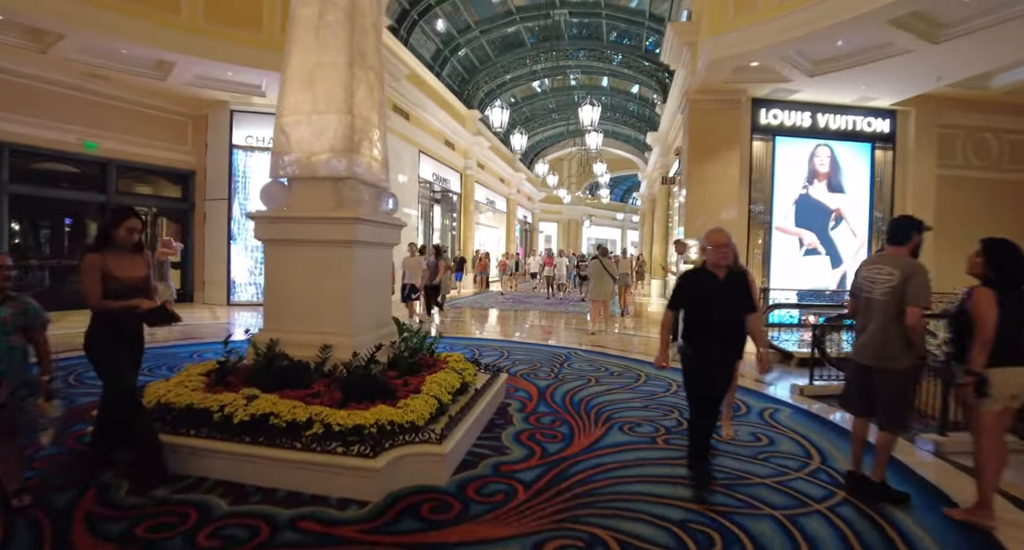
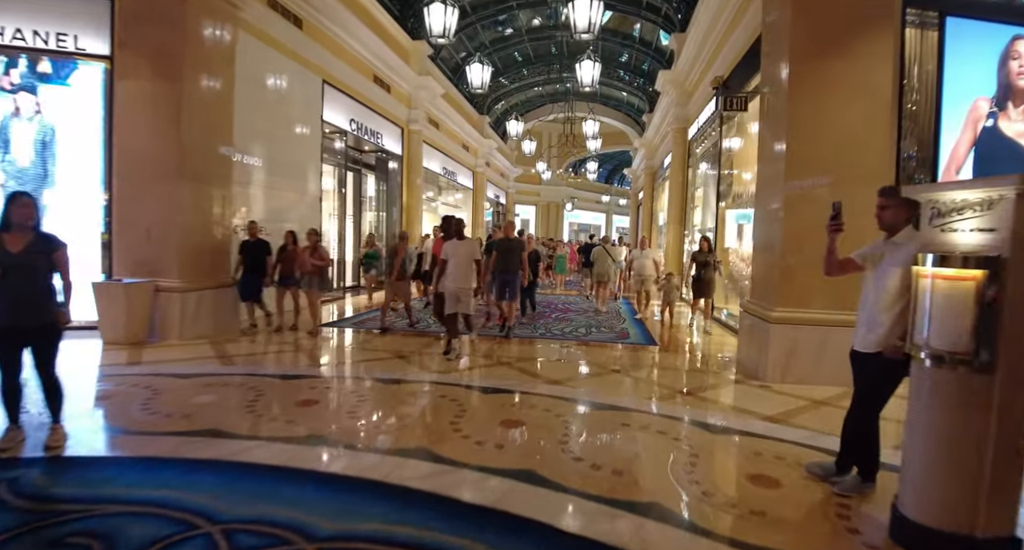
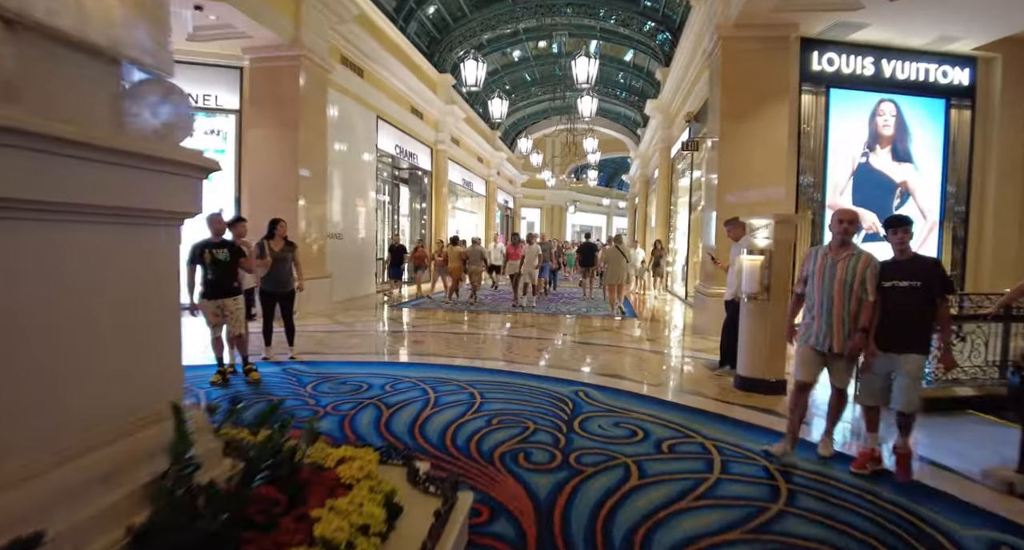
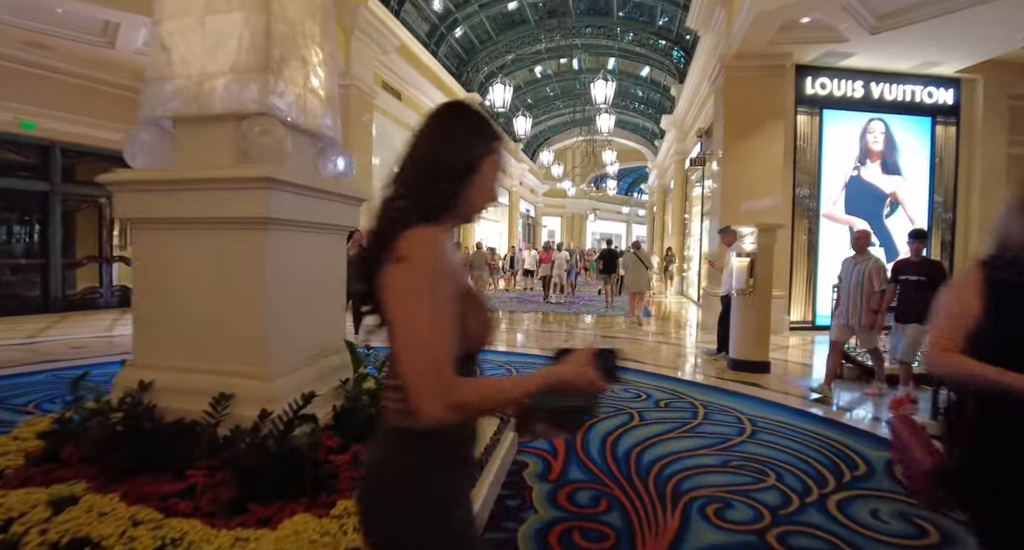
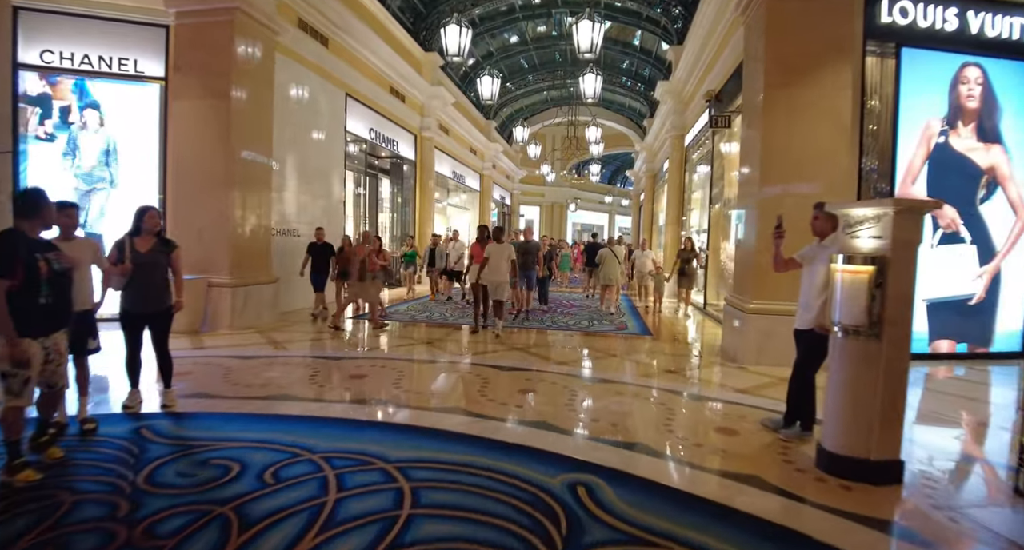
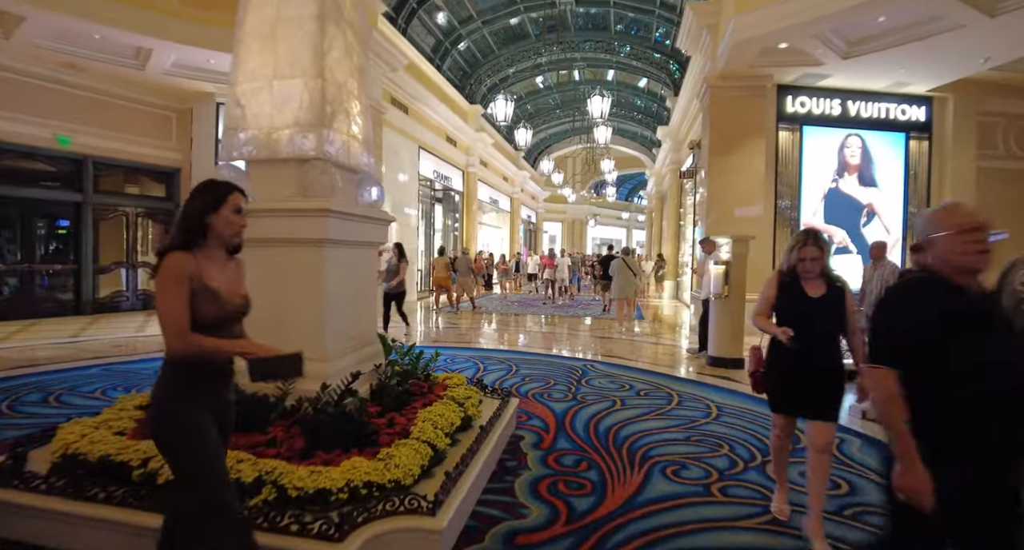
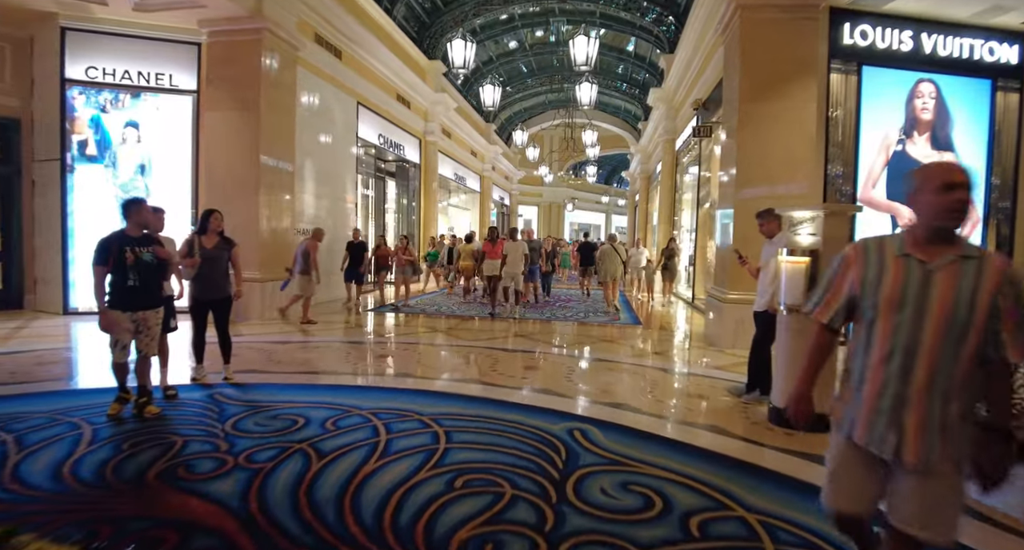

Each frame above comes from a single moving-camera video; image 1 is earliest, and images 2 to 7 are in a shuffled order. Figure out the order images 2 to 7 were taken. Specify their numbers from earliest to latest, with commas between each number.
6, 4, 3, 7, 5, 2
